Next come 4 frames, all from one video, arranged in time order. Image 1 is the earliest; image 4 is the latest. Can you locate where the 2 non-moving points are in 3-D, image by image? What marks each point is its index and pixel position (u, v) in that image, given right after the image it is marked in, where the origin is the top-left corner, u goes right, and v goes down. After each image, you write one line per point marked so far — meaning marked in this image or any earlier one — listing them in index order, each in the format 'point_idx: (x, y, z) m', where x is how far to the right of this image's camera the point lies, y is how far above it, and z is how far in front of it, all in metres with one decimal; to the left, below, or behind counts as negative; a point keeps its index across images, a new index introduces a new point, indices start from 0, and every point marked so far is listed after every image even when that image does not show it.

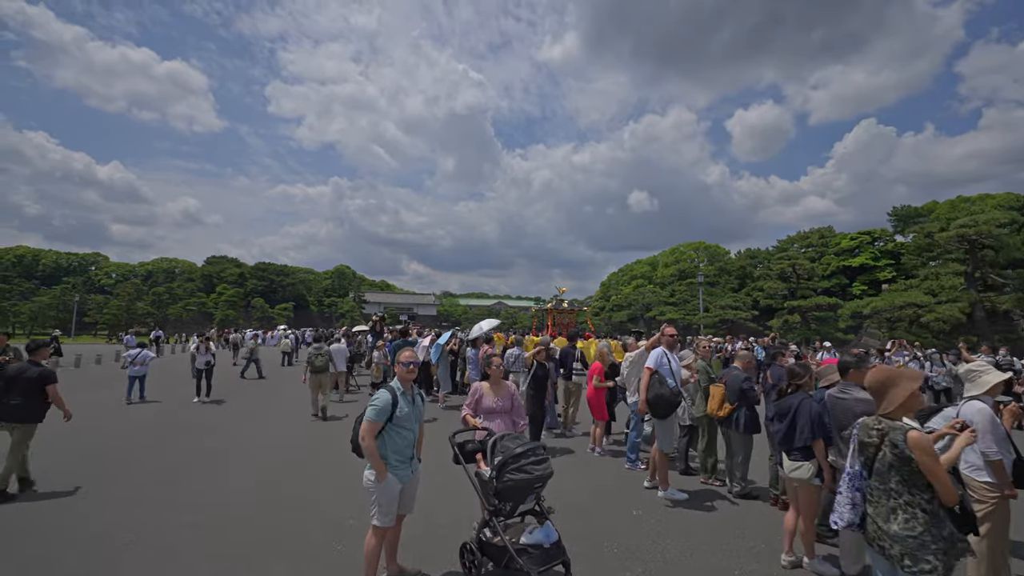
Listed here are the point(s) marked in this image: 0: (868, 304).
0: (+12.9, -0.6, +17.9) m
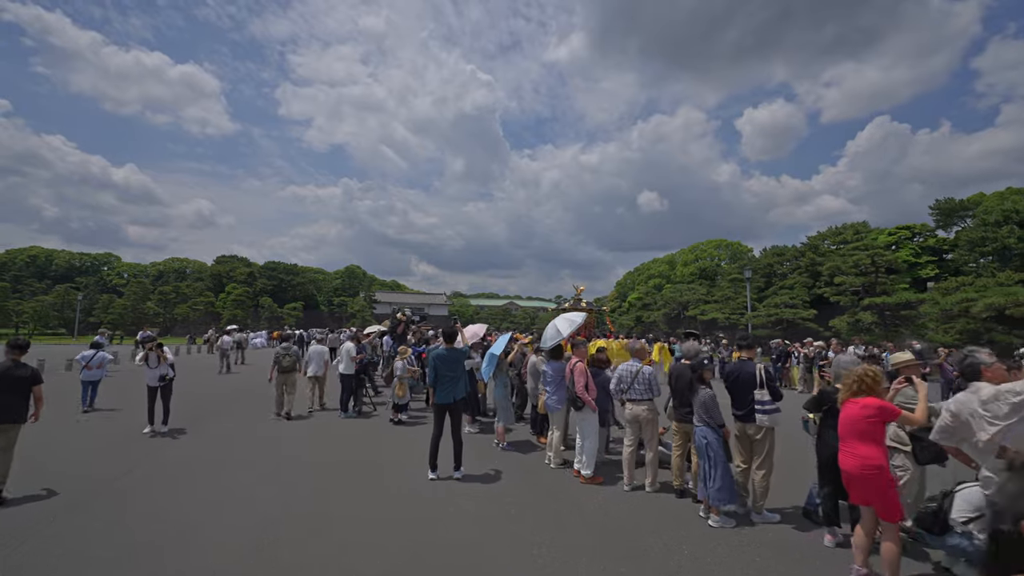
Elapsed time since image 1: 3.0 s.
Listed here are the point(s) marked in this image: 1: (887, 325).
0: (+14.0, -0.4, +15.2) m
1: (+14.0, -1.4, +18.6) m
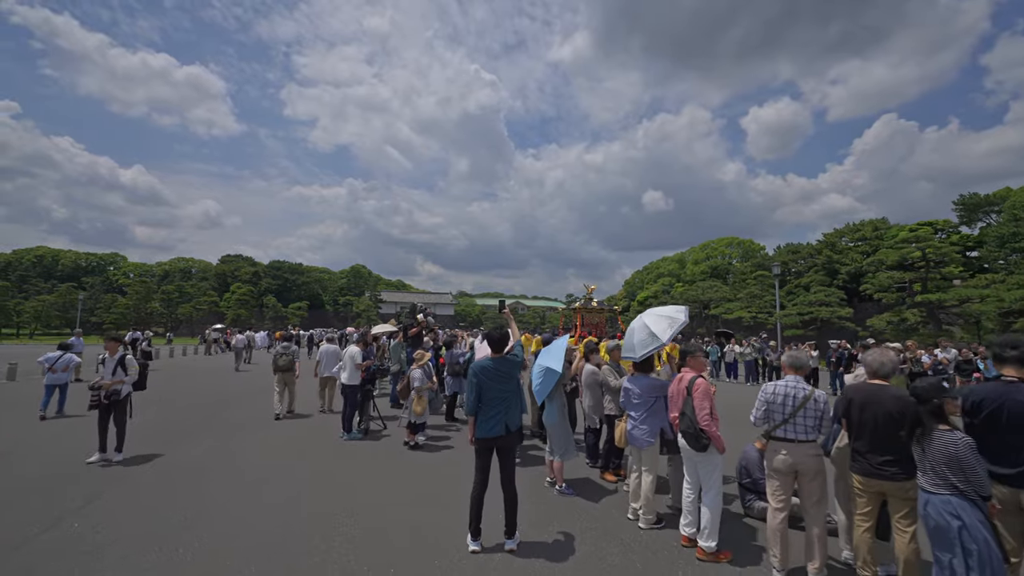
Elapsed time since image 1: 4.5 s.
0: (+14.5, -0.3, +13.8) m
1: (+14.6, -1.2, +17.2) m
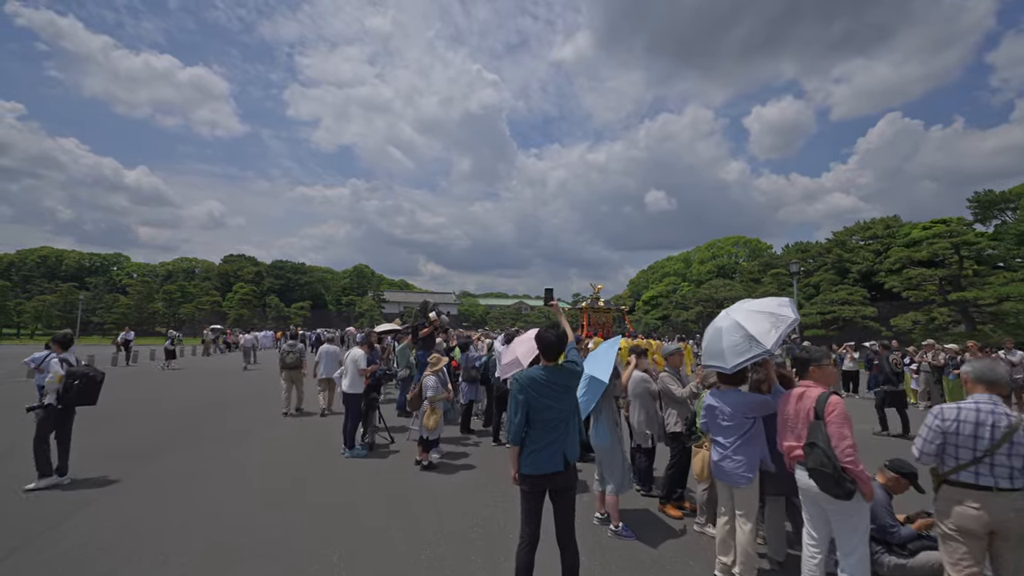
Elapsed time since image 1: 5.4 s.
0: (+14.9, -0.2, +13.0) m
1: (+14.9, -1.2, +16.4) m
